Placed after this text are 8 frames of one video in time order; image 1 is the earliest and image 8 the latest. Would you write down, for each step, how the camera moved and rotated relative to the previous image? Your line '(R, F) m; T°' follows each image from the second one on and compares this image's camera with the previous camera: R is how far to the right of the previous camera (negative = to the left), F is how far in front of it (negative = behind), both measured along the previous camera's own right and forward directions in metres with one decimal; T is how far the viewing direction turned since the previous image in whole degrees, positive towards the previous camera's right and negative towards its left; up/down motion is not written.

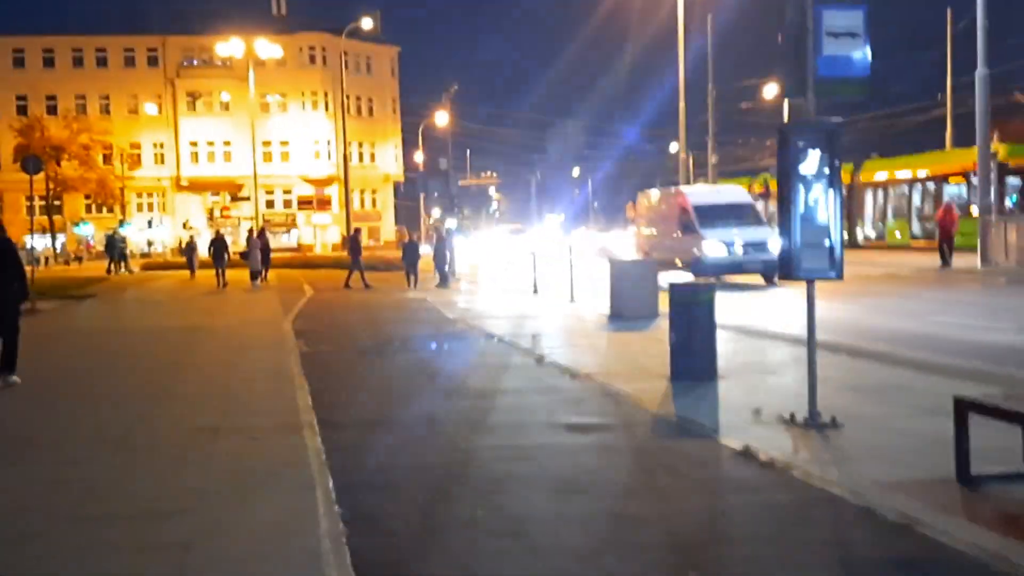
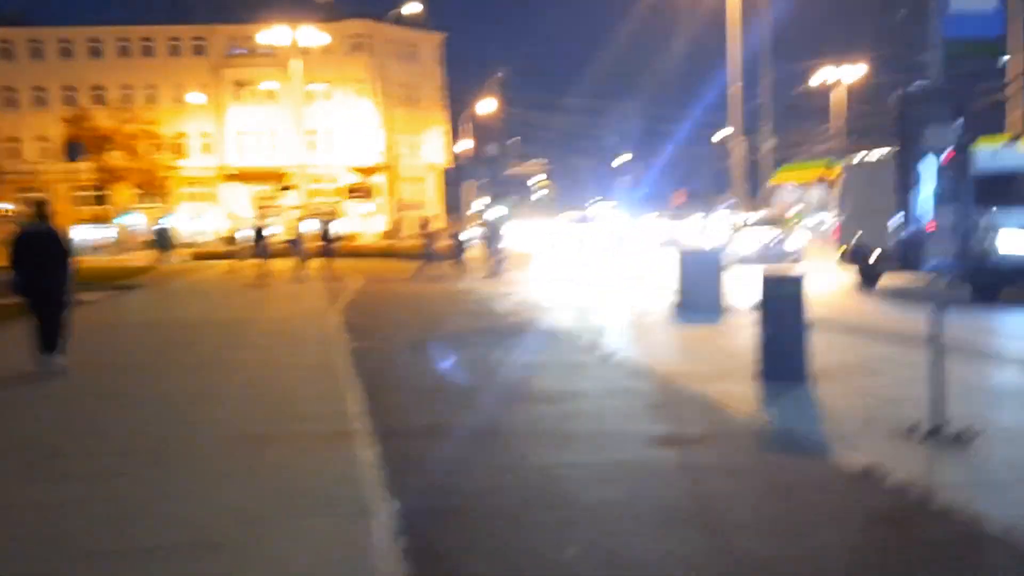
(-0.3, +1.1) m; -2°
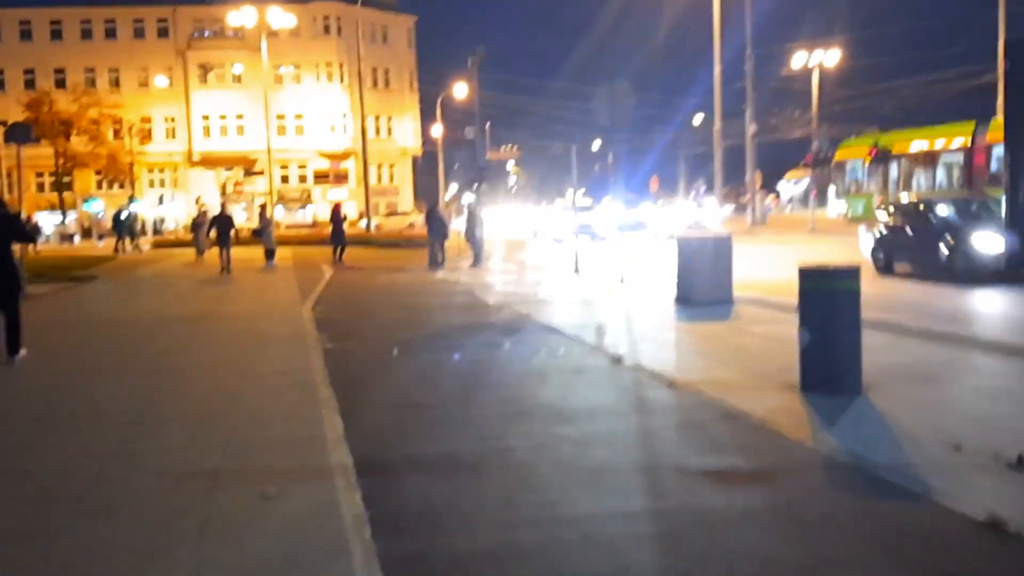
(-0.3, +1.7) m; +2°
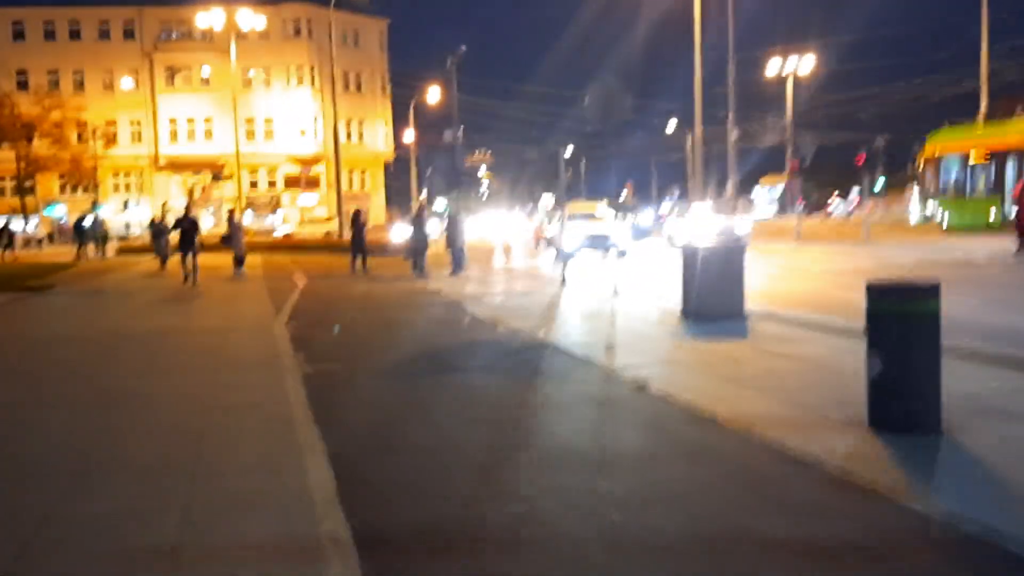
(-0.4, +1.6) m; +2°
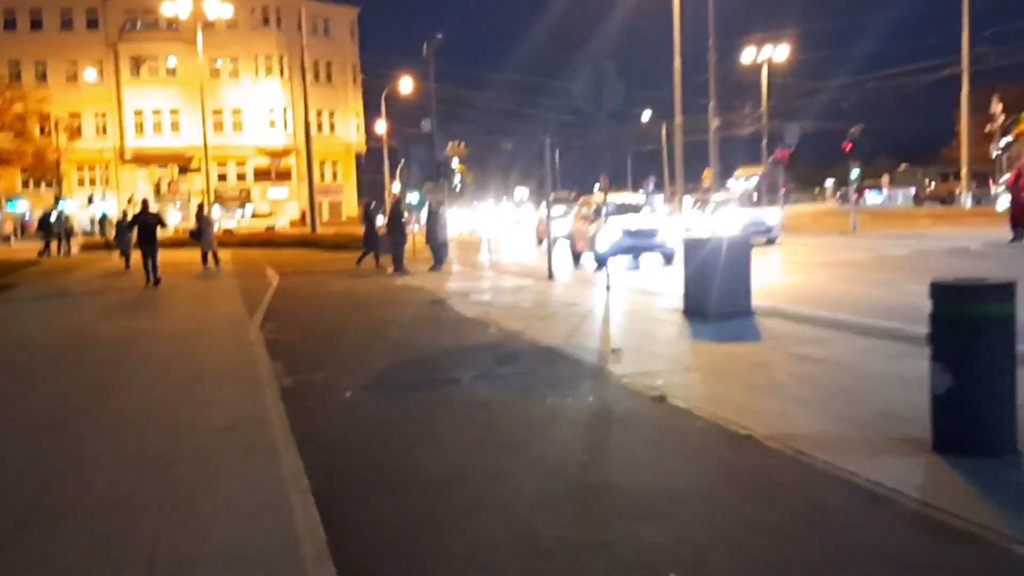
(-0.3, +1.1) m; +2°
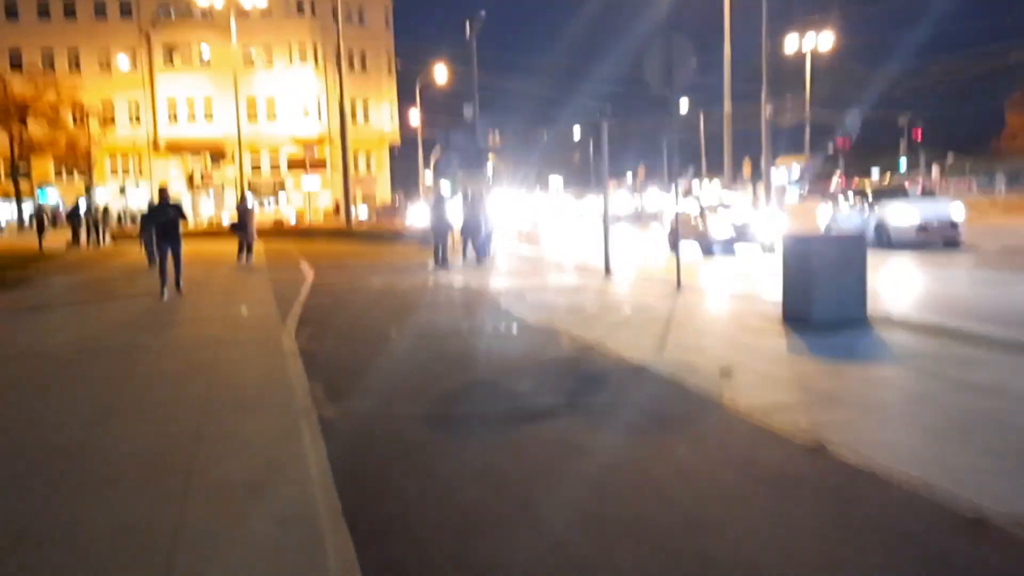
(-0.6, +2.3) m; -2°
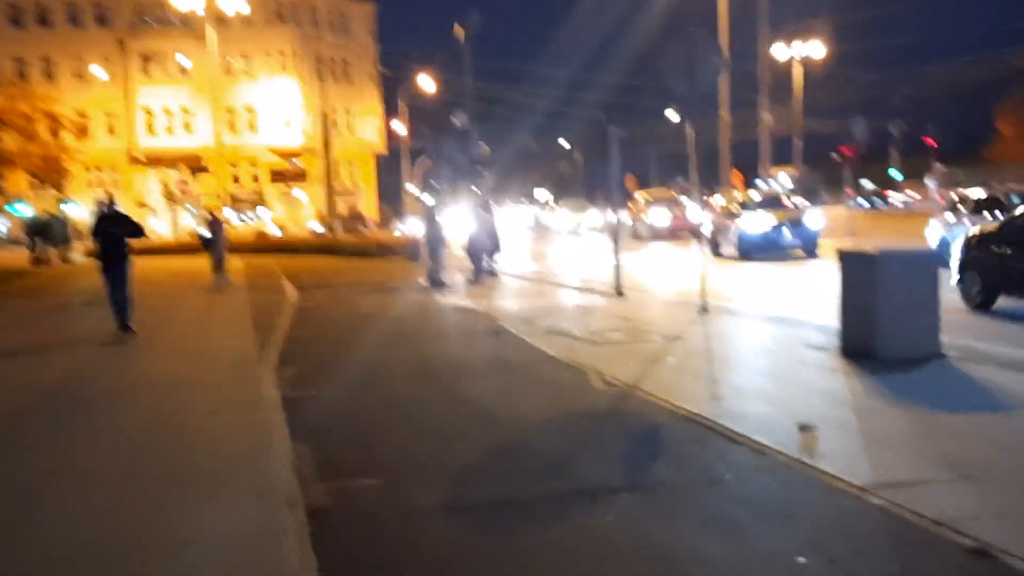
(-0.4, +2.0) m; +1°
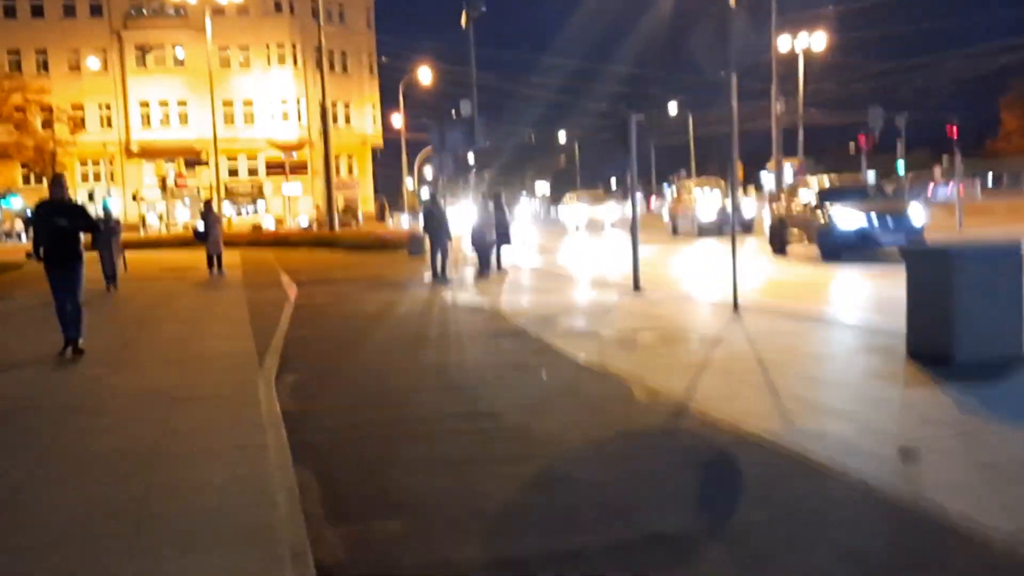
(-0.3, +1.4) m; 0°
